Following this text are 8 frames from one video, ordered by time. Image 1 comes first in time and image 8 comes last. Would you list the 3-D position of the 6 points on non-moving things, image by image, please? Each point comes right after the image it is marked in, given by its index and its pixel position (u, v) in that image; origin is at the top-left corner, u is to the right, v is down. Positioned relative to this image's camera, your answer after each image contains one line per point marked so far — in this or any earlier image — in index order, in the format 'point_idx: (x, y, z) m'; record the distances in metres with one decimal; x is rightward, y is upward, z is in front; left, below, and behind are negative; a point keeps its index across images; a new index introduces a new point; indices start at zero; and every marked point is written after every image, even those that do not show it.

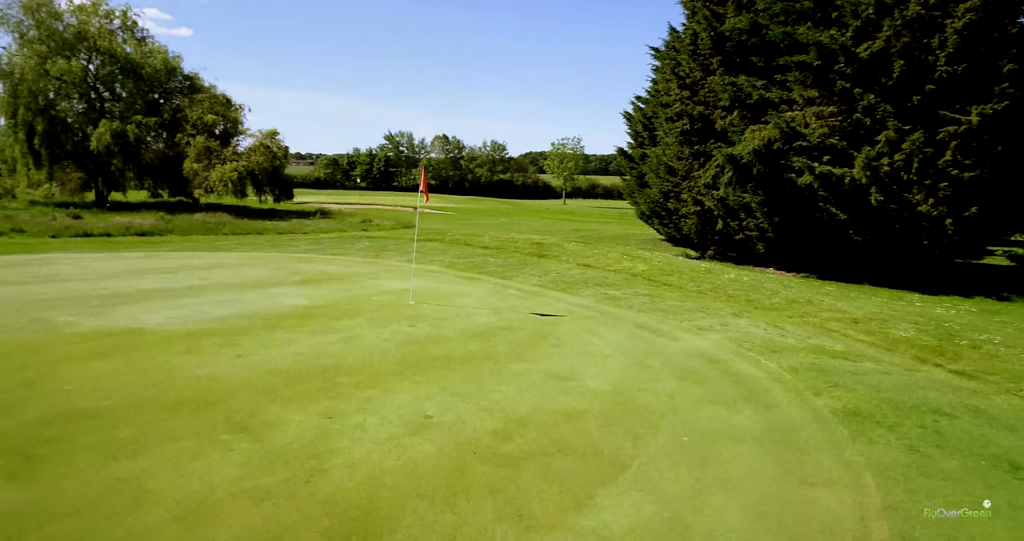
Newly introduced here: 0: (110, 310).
0: (-6.3, -0.7, +11.0) m
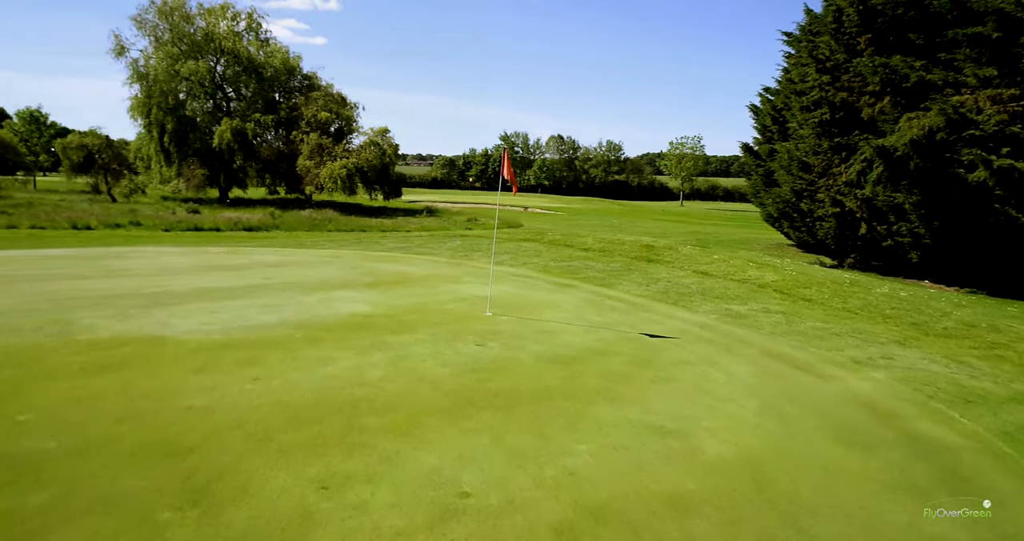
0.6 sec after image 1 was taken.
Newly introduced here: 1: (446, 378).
0: (-5.0, -0.6, +9.7) m
1: (-0.7, -1.1, +7.4) m
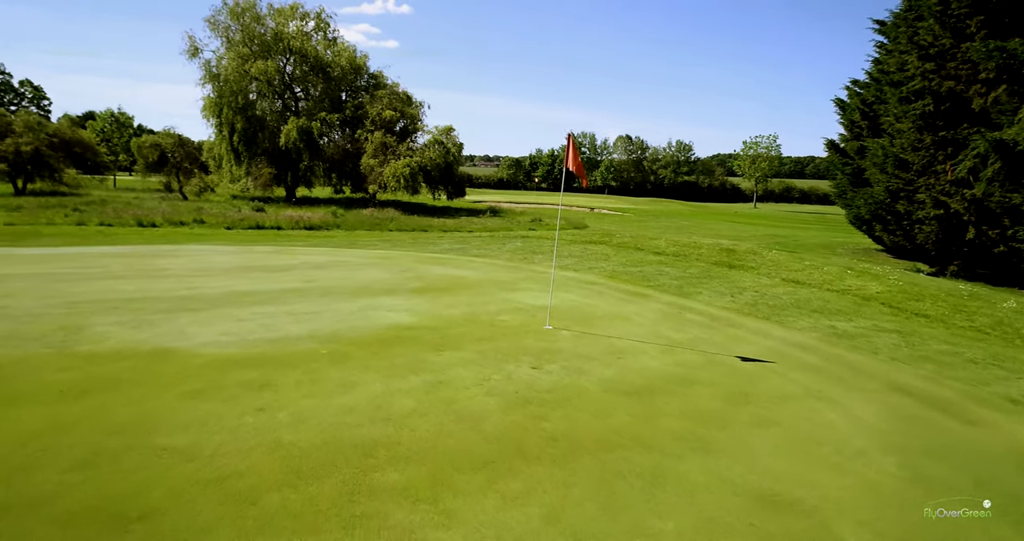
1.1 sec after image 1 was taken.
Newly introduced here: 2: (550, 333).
0: (-4.3, -0.6, +8.6) m
1: (-0.2, -1.2, +6.0) m
2: (+0.5, -0.8, +9.0) m
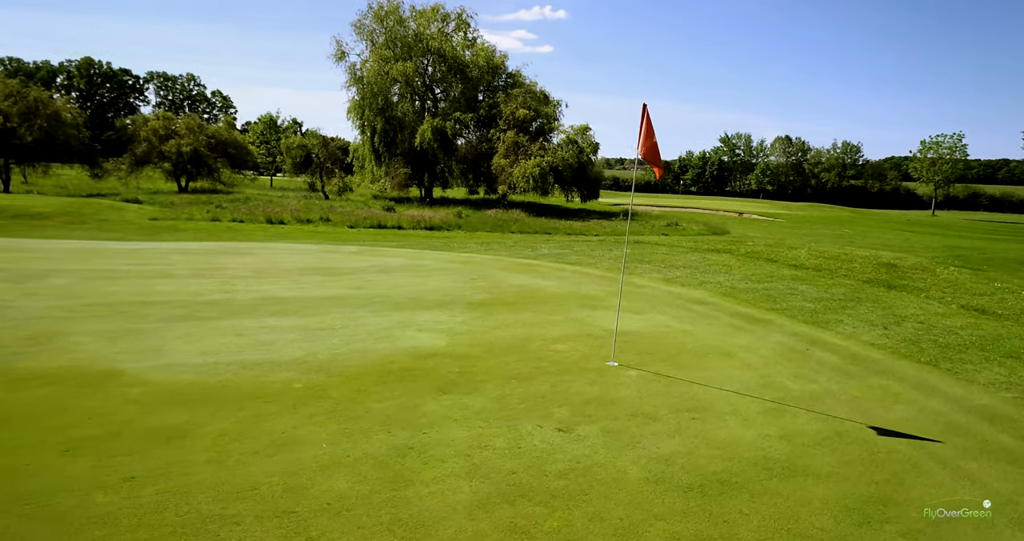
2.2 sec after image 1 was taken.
0: (-3.8, -0.7, +7.3) m
1: (-0.3, -1.3, +3.9) m
2: (+0.9, -1.0, +6.7) m
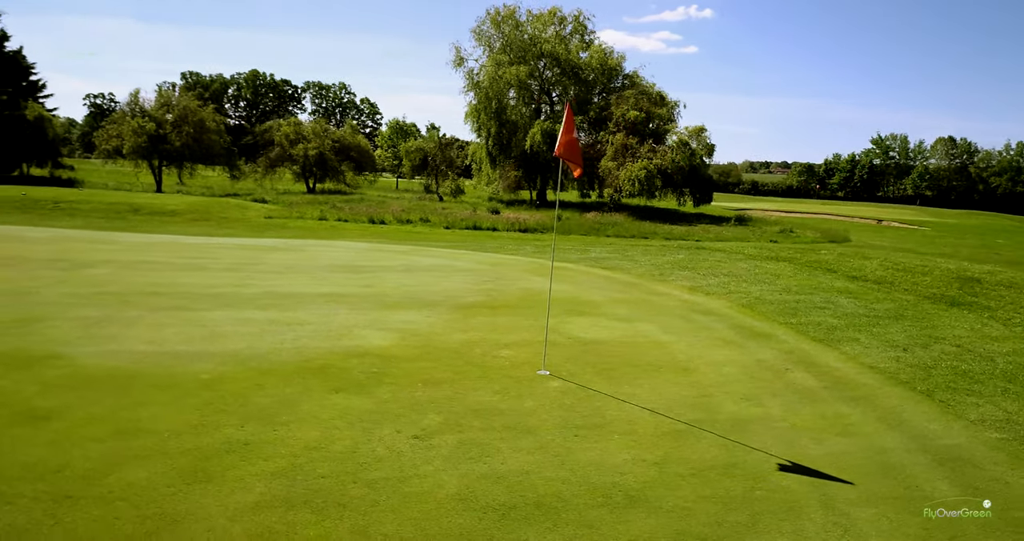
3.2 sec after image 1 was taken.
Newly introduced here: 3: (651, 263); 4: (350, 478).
0: (-4.3, -0.6, +7.9) m
1: (-1.6, -1.3, +3.8) m
2: (+0.2, -1.0, +6.4) m
3: (+2.8, +0.1, +14.3) m
4: (-1.0, -1.3, +4.4) m
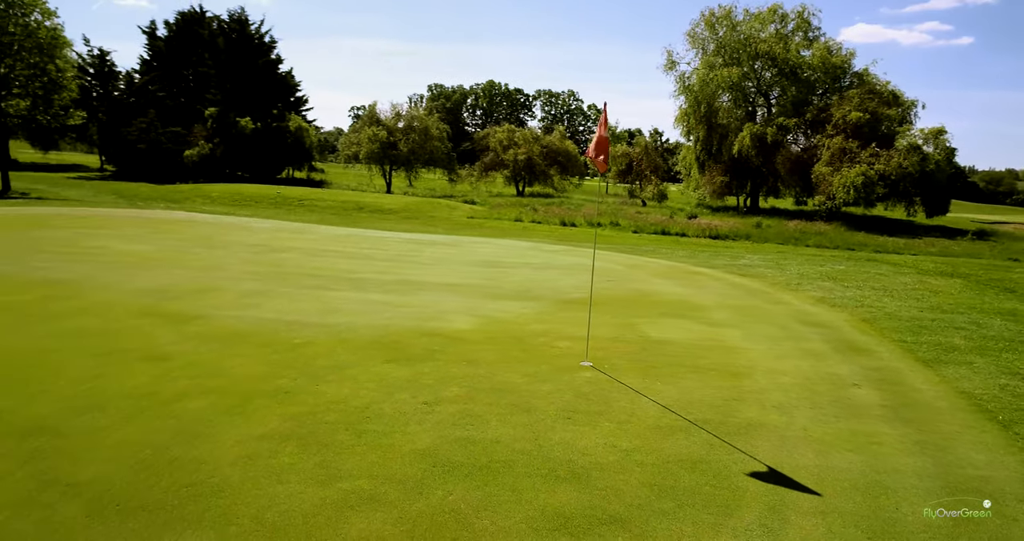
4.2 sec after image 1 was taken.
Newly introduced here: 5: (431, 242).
0: (-3.3, -0.3, +9.6) m
1: (-2.0, -1.2, +4.9) m
2: (+0.5, -1.0, +6.8) m
3: (+5.5, -0.1, +13.5) m
4: (-1.2, -1.1, +5.2) m
5: (-2.0, +0.7, +17.8) m
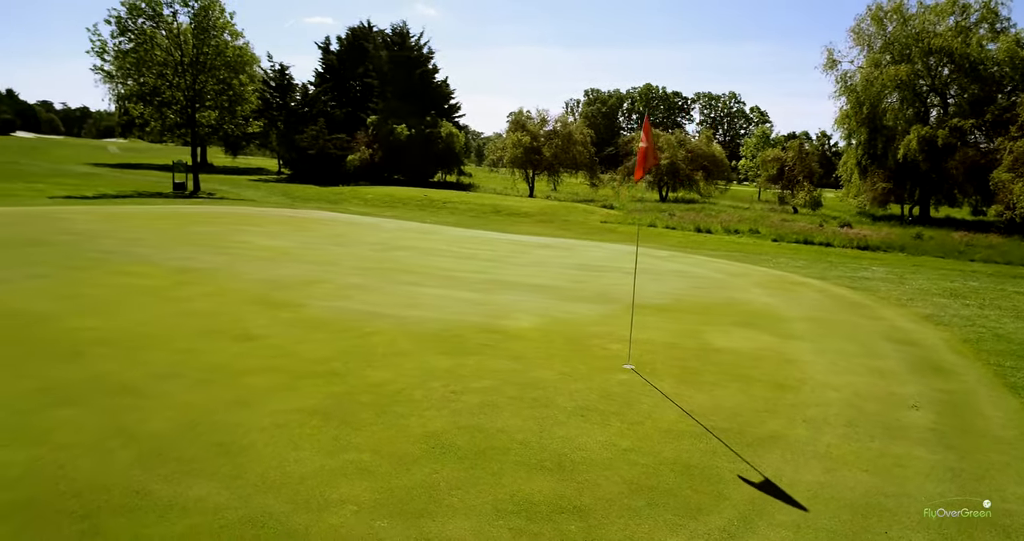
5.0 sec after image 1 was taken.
0: (-2.2, -0.3, +10.5) m
1: (-1.9, -1.1, +5.6) m
2: (+0.9, -1.0, +6.9) m
3: (+7.2, -0.3, +12.5) m
4: (-1.1, -1.1, +5.8) m
5: (+0.8, +0.7, +18.3) m
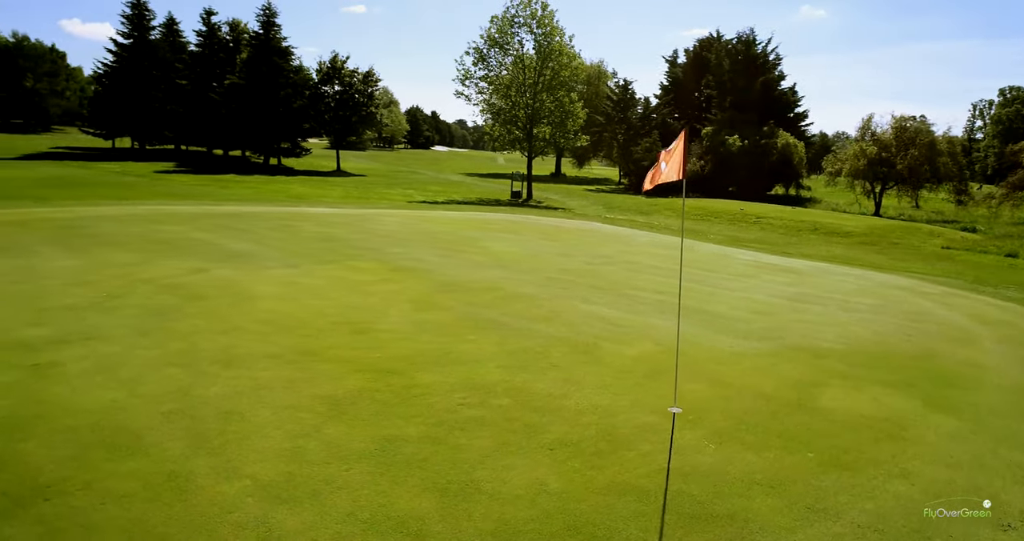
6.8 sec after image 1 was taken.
0: (+0.1, -0.4, +11.0) m
1: (-2.0, -1.1, +6.6) m
2: (+1.1, -1.3, +6.4) m
3: (+9.3, -1.2, +8.3) m
4: (-1.2, -1.2, +6.3) m
5: (+6.5, 0.0, +16.4) m
